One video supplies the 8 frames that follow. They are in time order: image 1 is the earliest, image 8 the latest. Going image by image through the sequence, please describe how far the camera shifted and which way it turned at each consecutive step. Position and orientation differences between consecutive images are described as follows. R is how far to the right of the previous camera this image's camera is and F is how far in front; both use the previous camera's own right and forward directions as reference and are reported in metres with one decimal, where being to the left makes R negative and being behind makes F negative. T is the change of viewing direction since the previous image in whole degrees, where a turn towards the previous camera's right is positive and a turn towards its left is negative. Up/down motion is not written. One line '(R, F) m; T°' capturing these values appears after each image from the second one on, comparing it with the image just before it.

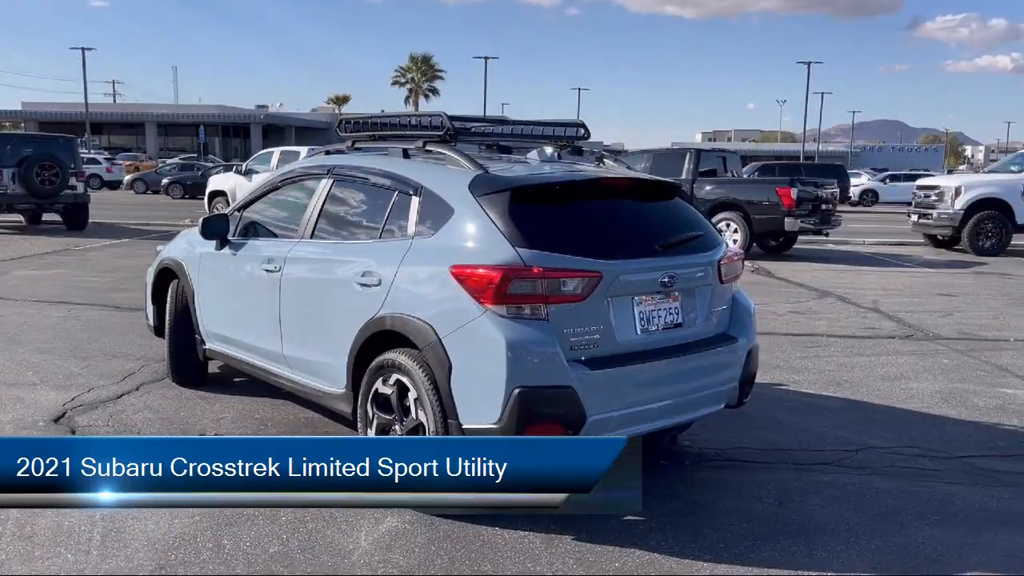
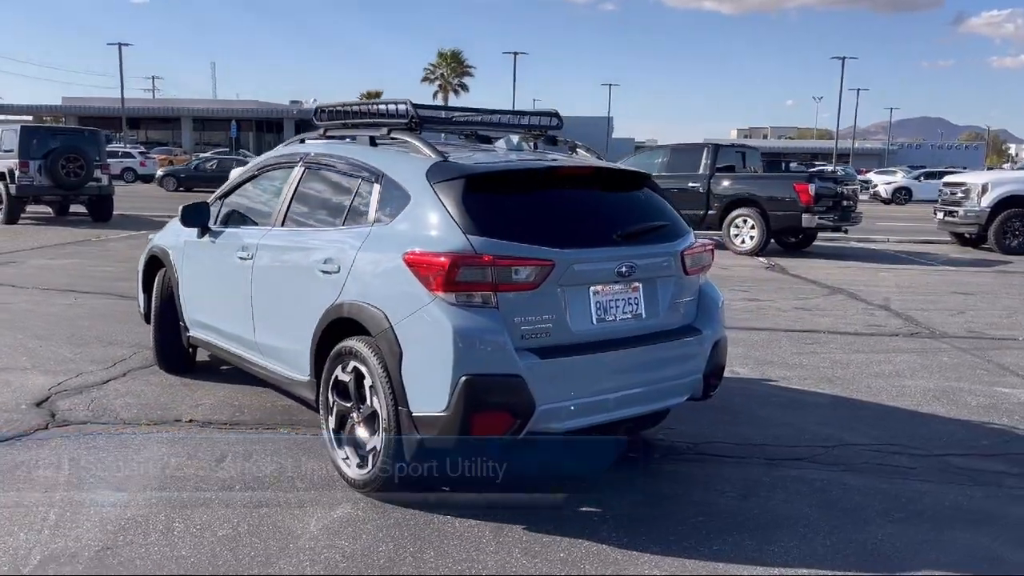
(+0.4, 0.0) m; -2°
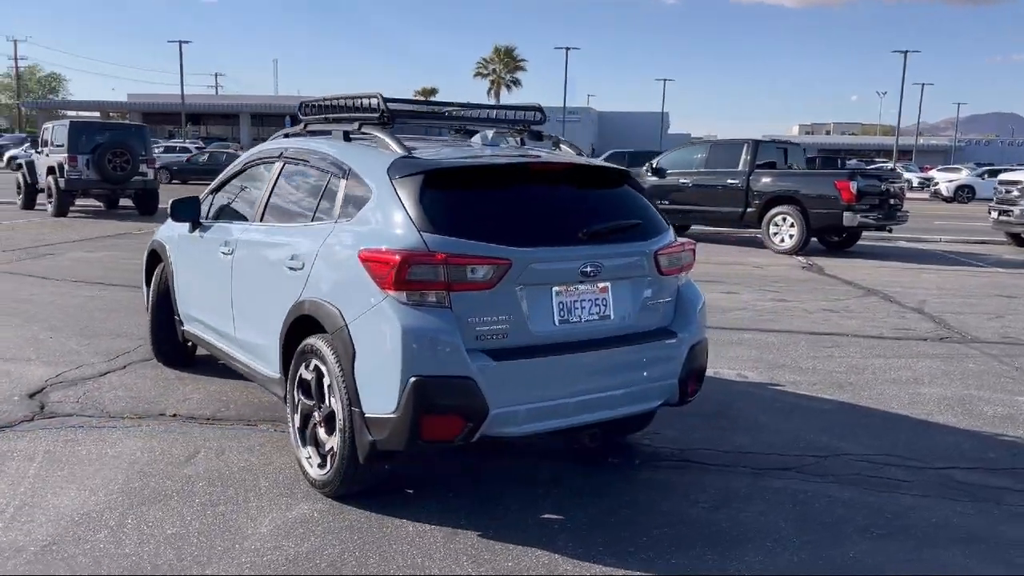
(+0.5, +0.2) m; -4°
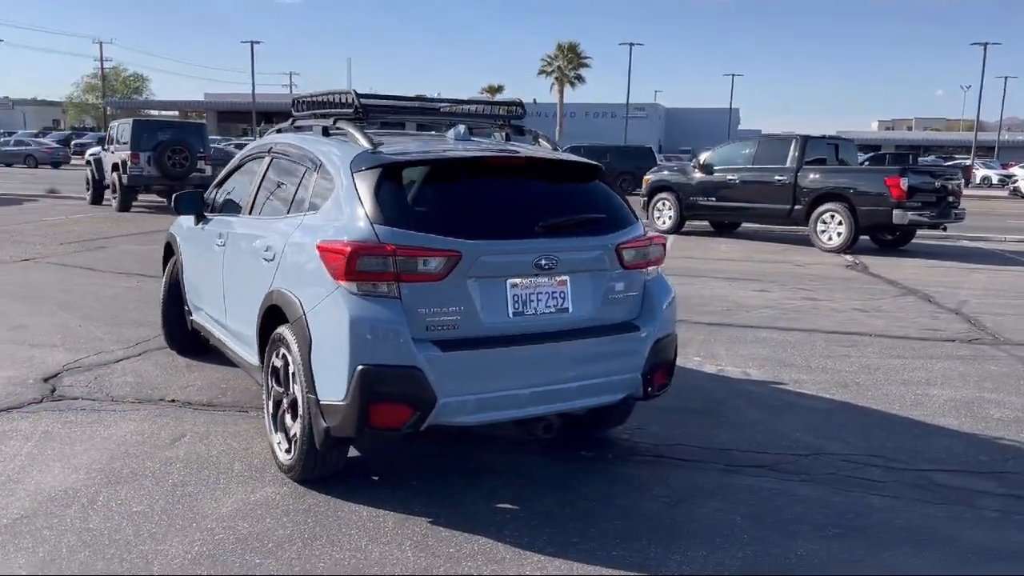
(+0.6, 0.0) m; -4°
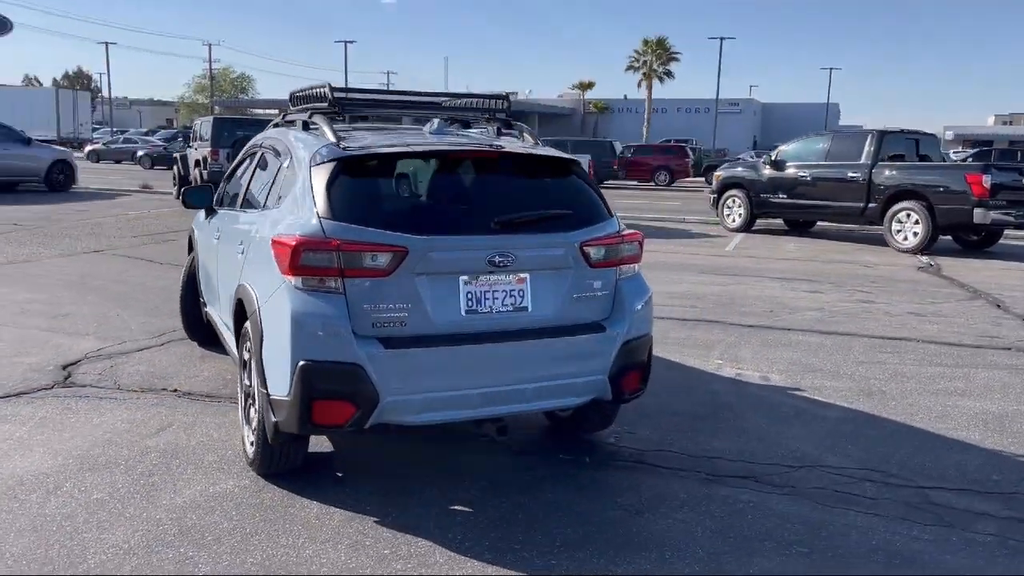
(+0.7, +0.2) m; -6°
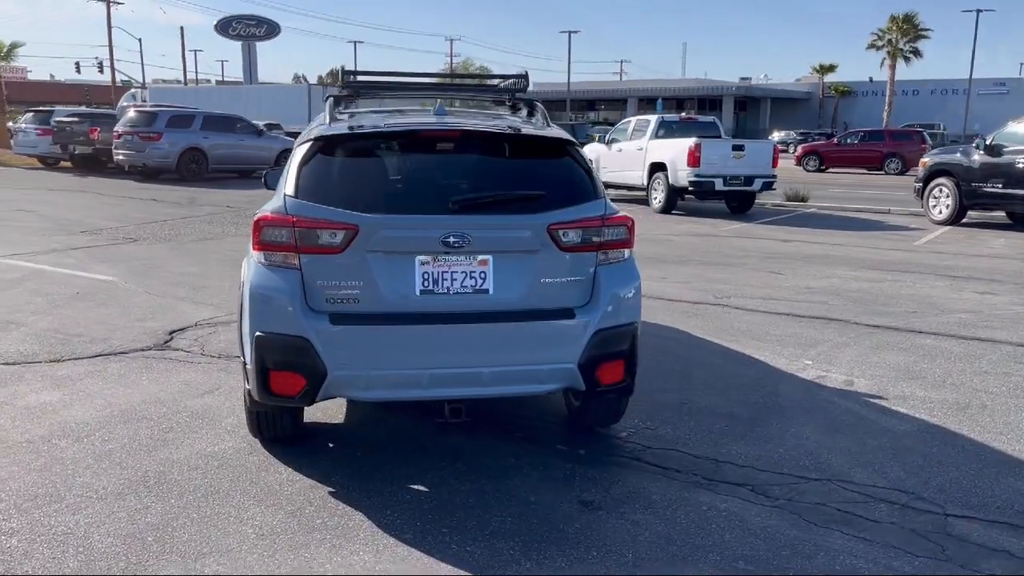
(+1.3, +0.3) m; -15°
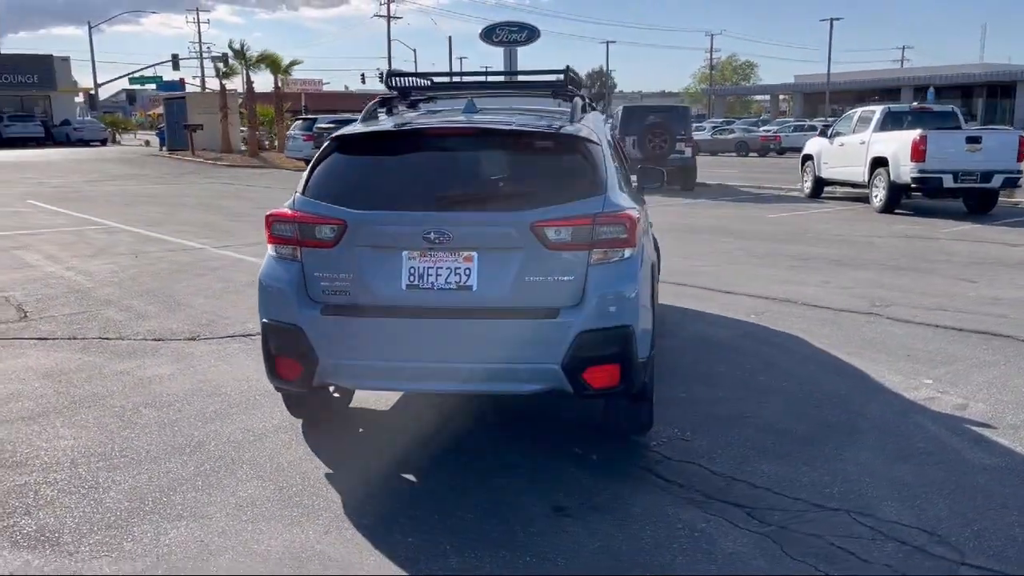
(+1.4, +0.2) m; -17°
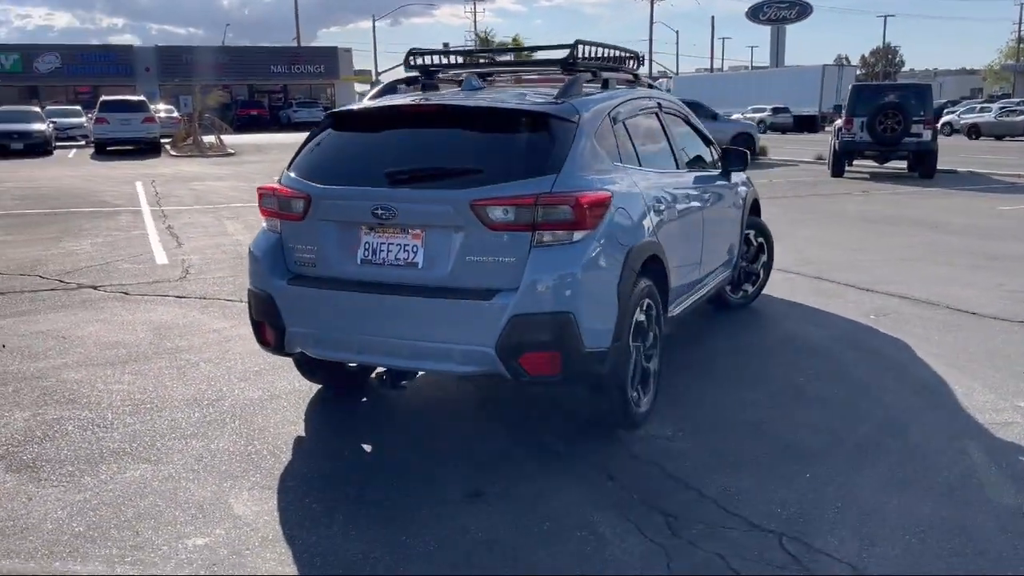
(+1.5, +0.3) m; -17°
